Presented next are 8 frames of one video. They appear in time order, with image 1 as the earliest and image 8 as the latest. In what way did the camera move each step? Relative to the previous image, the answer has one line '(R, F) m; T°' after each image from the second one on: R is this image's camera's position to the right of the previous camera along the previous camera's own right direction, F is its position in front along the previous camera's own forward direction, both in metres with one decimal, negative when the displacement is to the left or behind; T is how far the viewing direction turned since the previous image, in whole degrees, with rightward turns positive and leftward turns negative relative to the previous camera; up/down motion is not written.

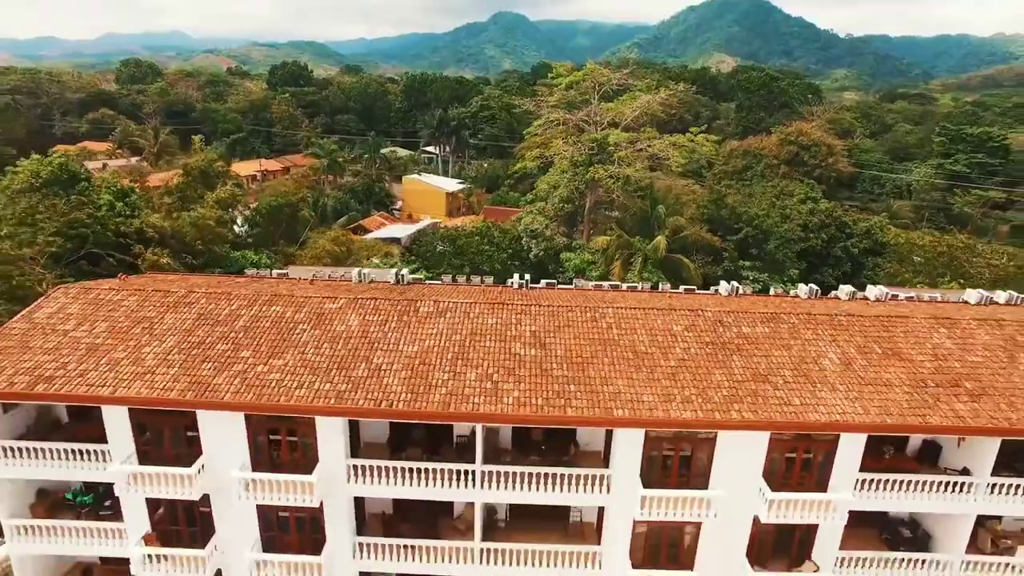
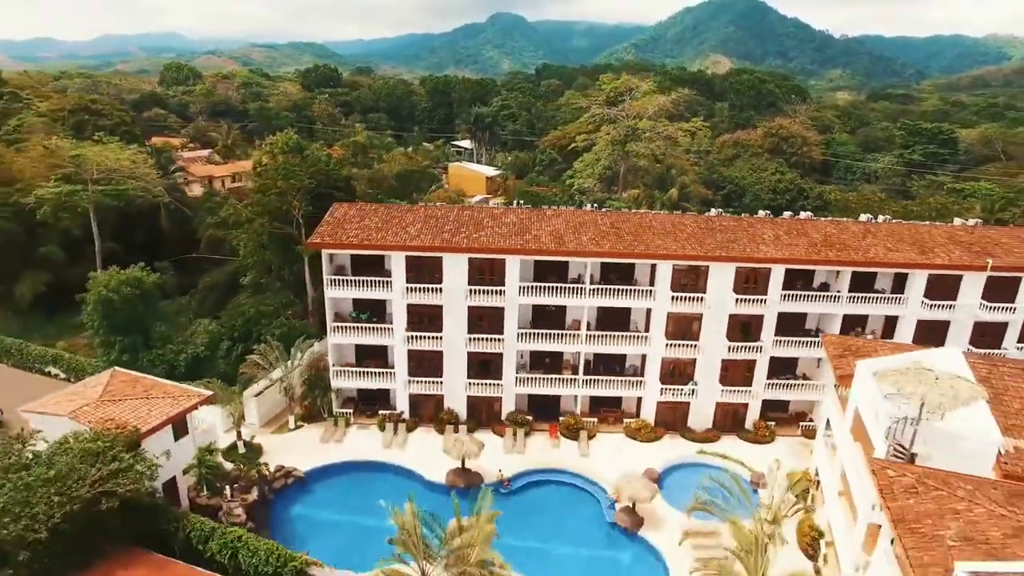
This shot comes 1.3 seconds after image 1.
(-3.5, -12.0) m; 0°
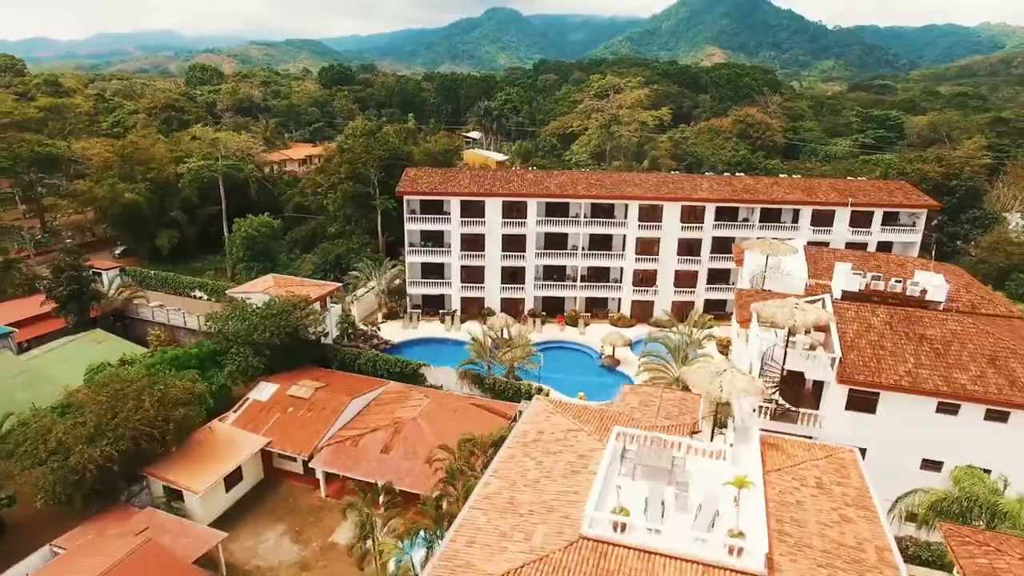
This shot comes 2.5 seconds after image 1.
(-1.2, -11.9) m; 0°
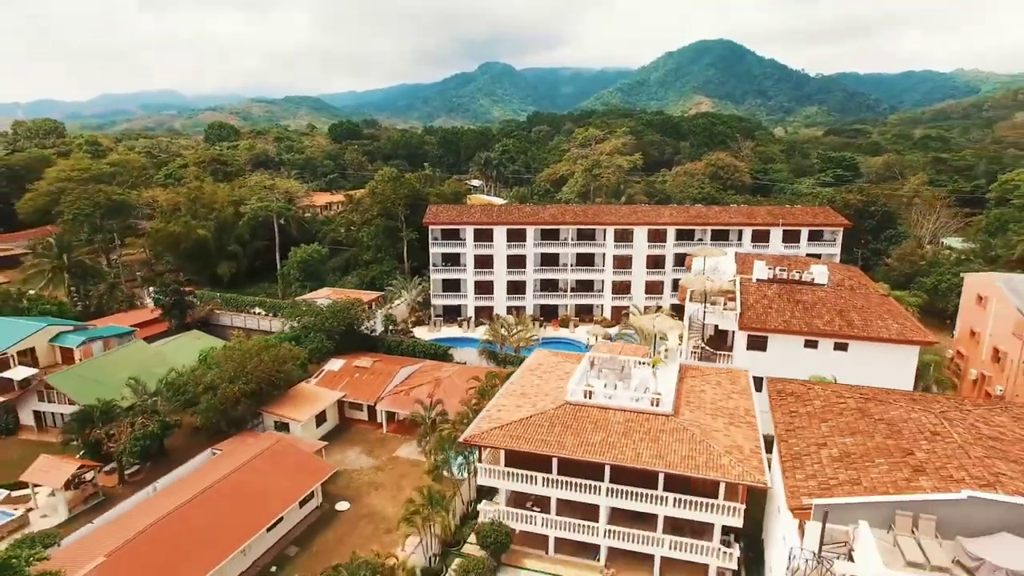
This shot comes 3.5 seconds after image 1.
(-0.4, -9.1) m; 0°
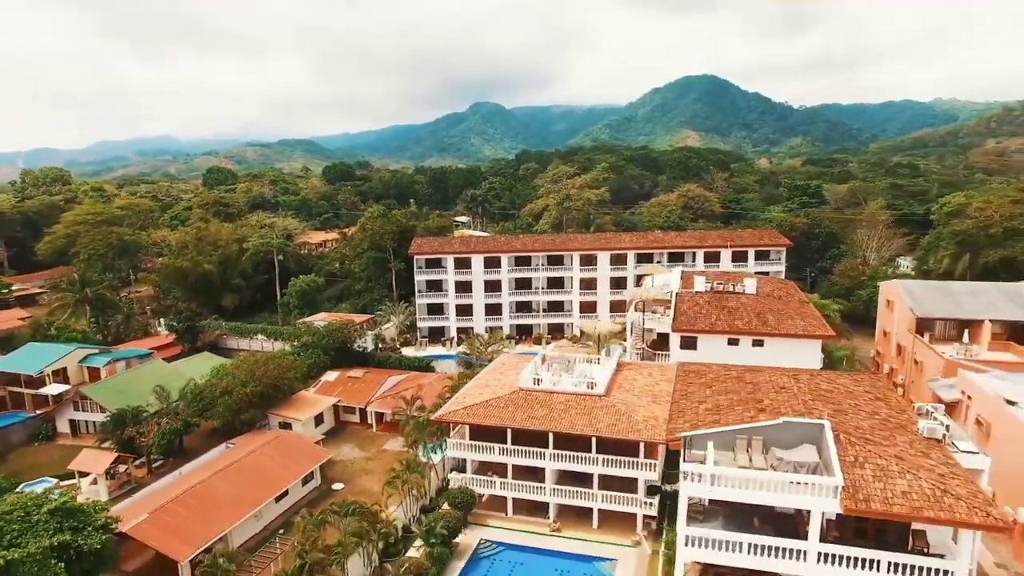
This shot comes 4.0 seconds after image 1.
(+1.4, -5.1) m; 0°
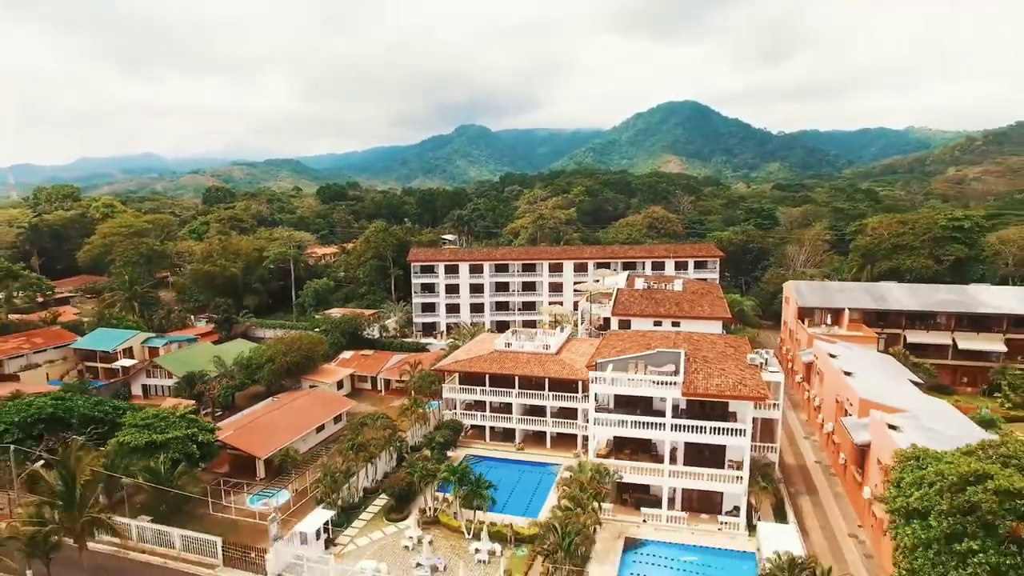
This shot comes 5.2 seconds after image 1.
(+0.3, -10.3) m; +1°
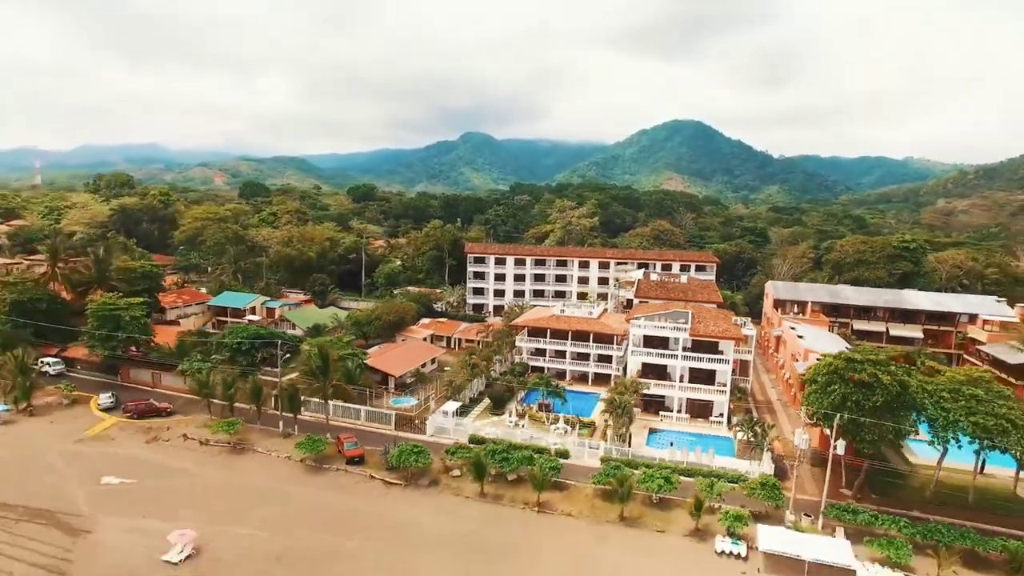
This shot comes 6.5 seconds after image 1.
(-4.4, -14.0) m; 0°
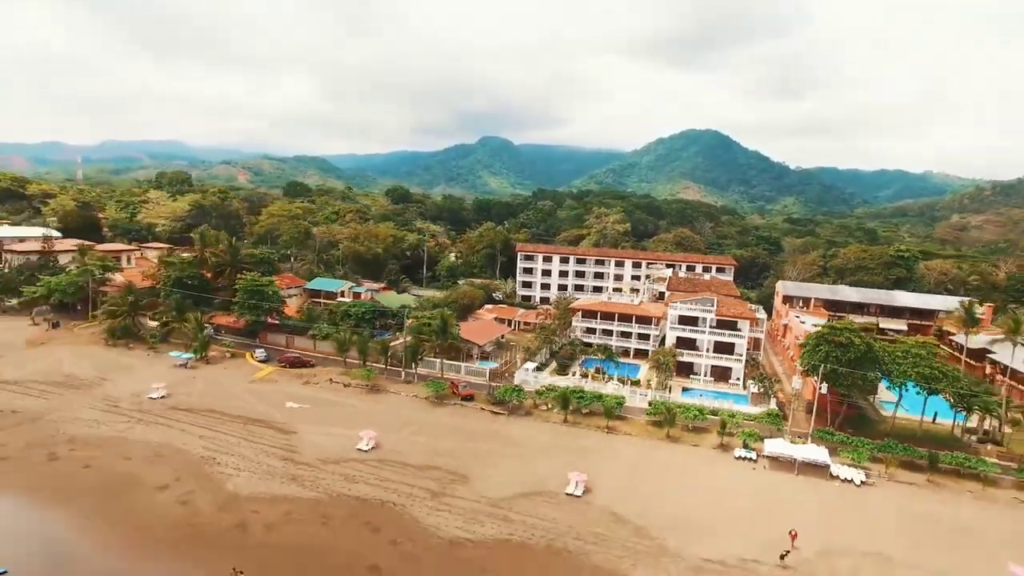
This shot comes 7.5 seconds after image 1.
(-4.1, -11.7) m; -1°
